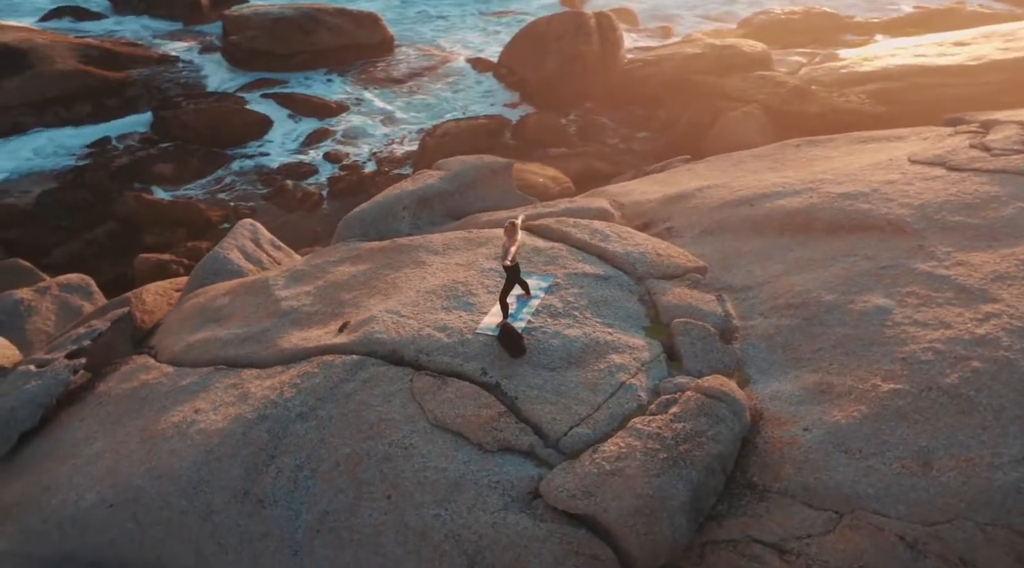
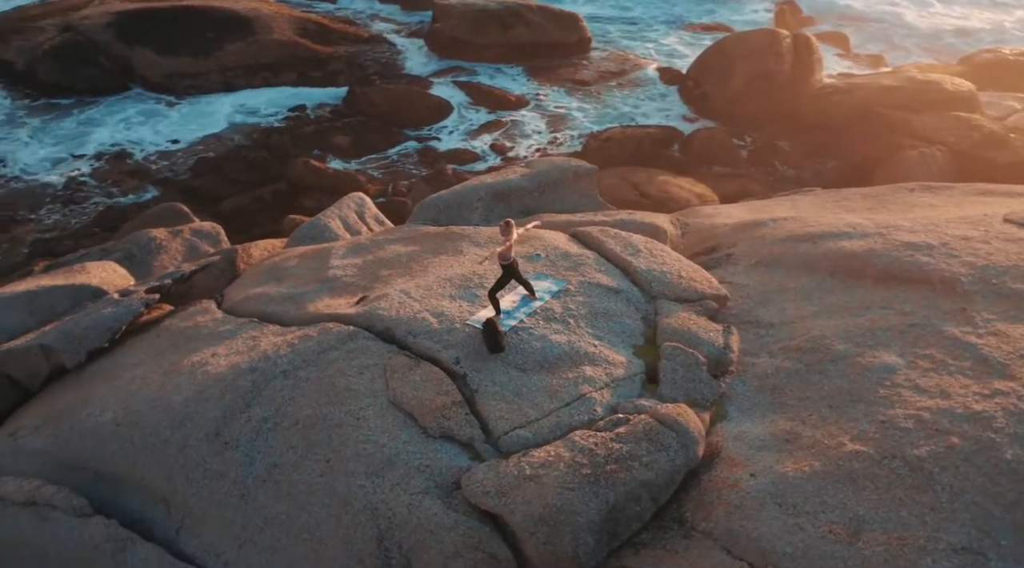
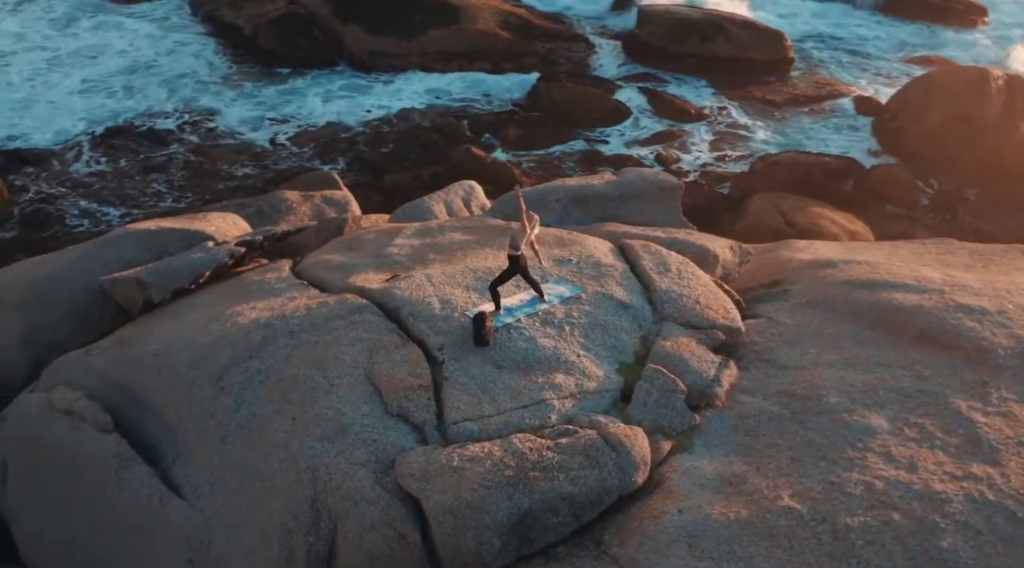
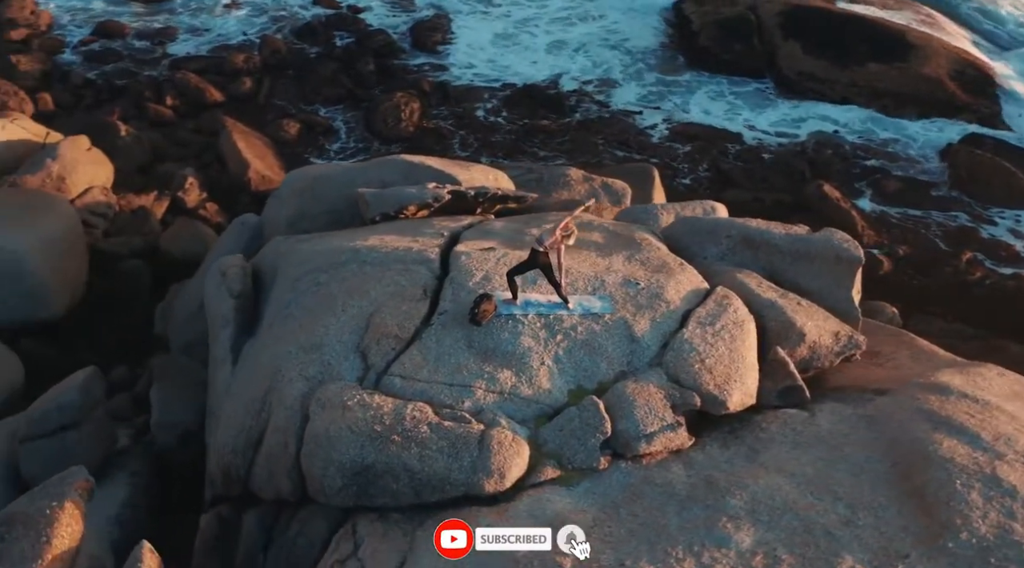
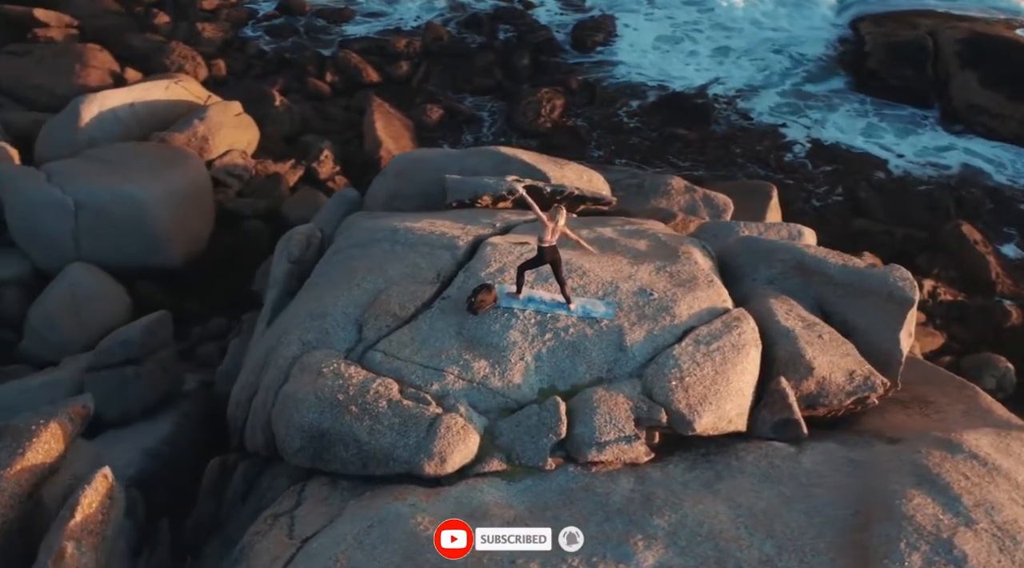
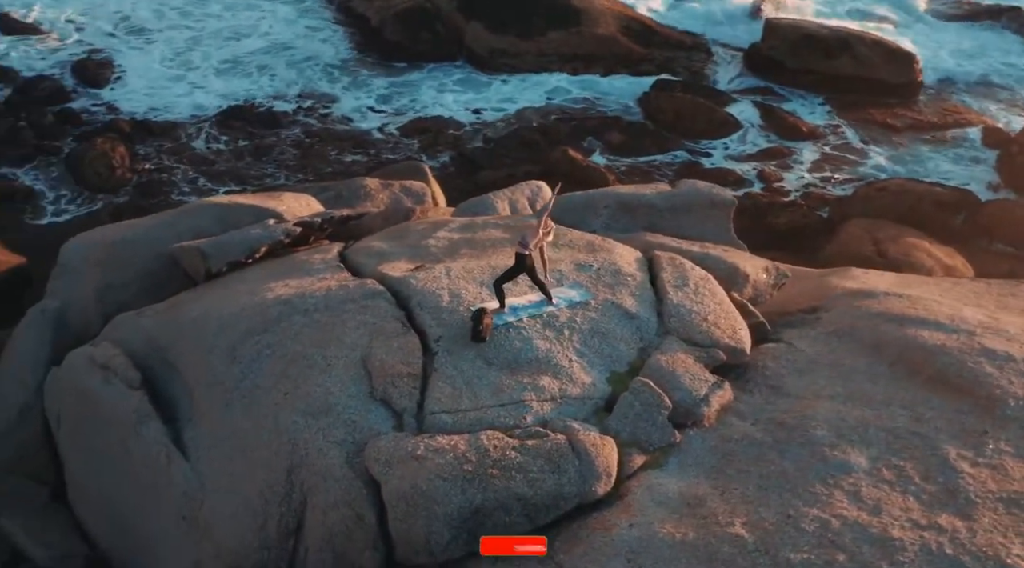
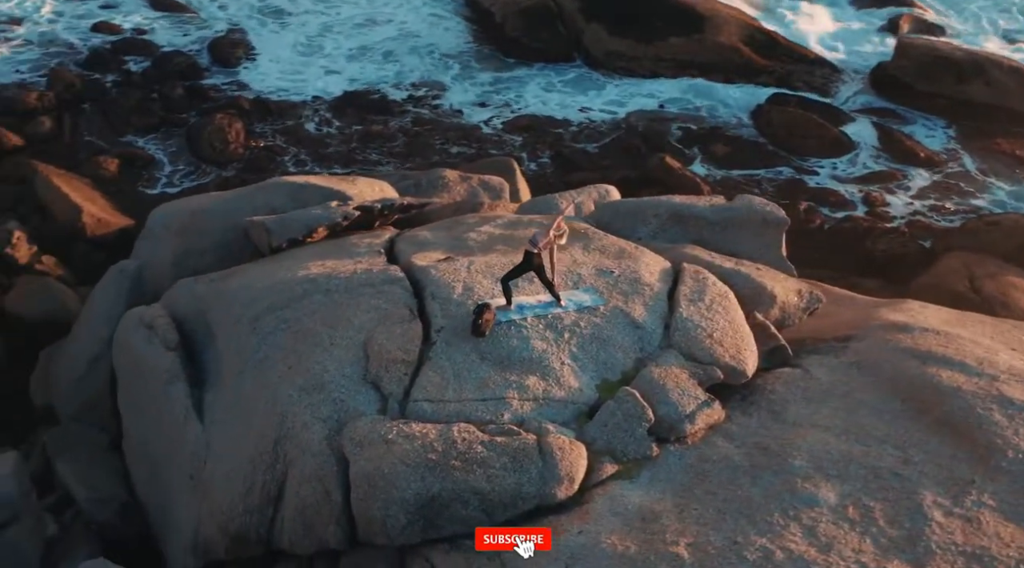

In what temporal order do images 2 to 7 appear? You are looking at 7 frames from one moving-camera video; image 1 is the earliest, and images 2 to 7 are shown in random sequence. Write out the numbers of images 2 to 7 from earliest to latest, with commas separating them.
2, 3, 6, 7, 4, 5
